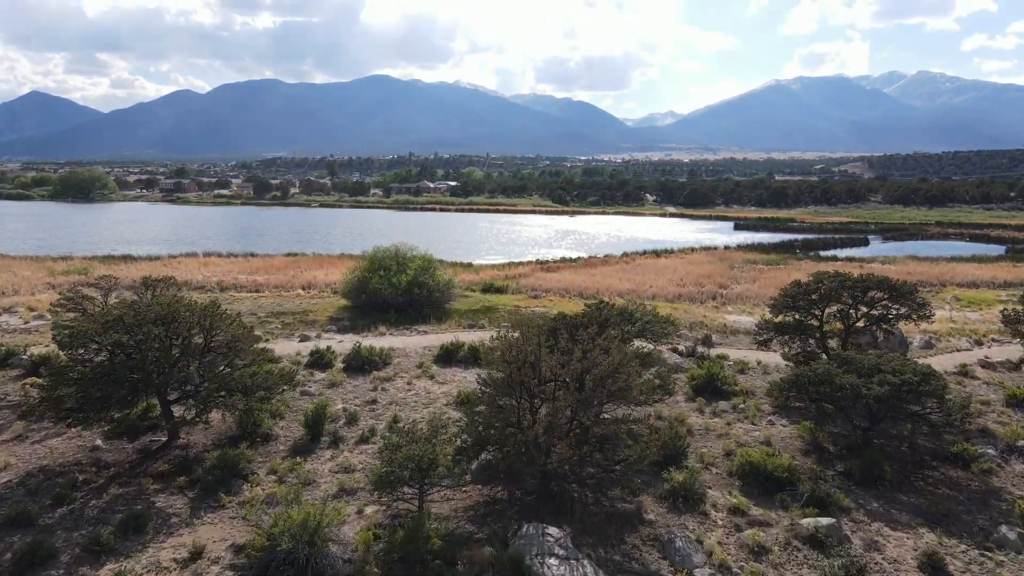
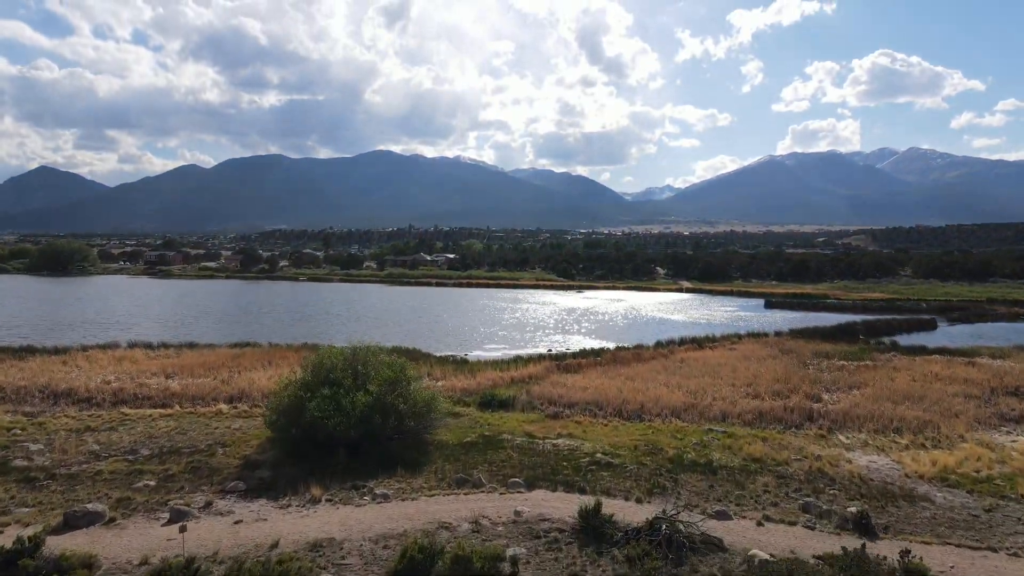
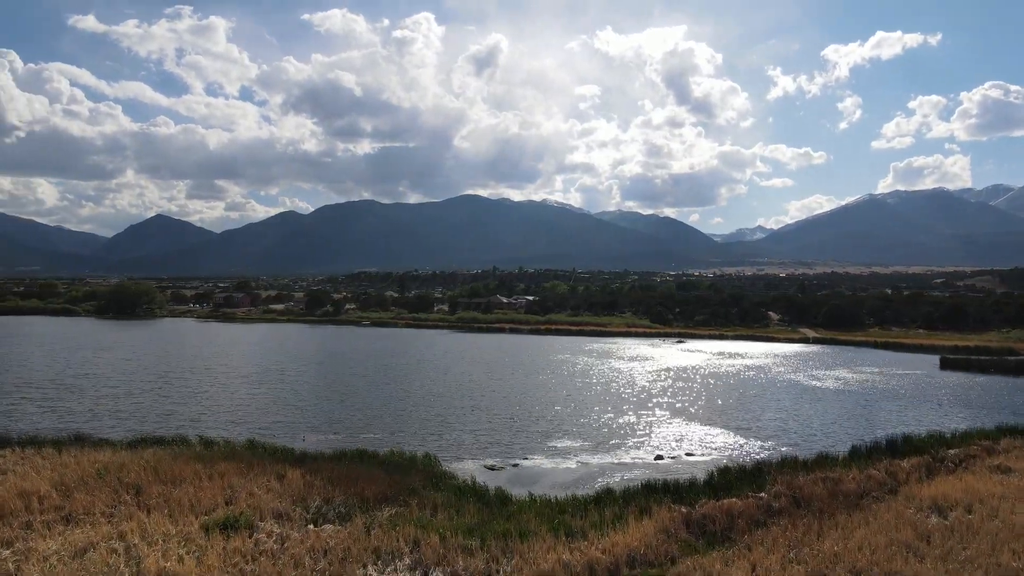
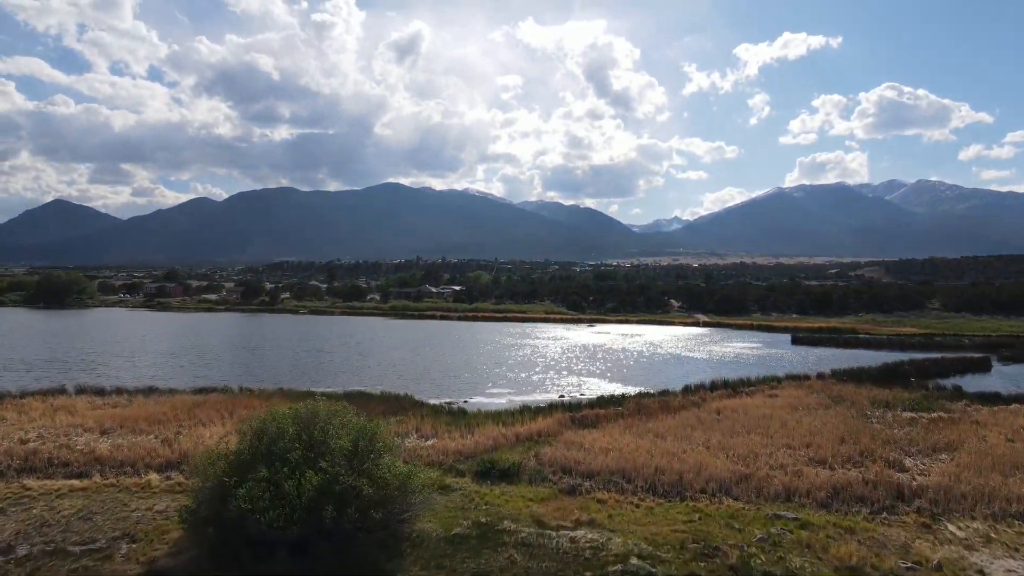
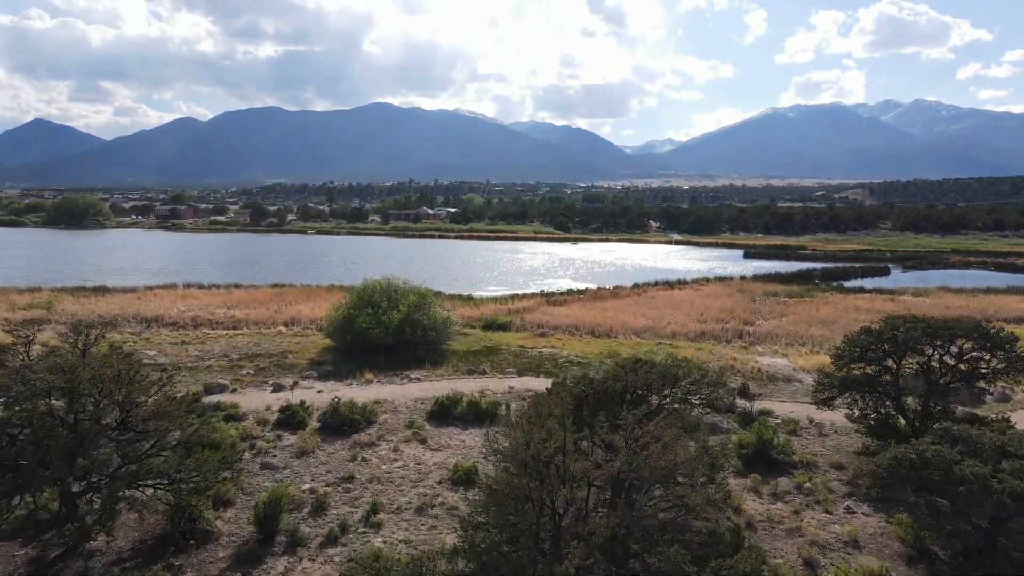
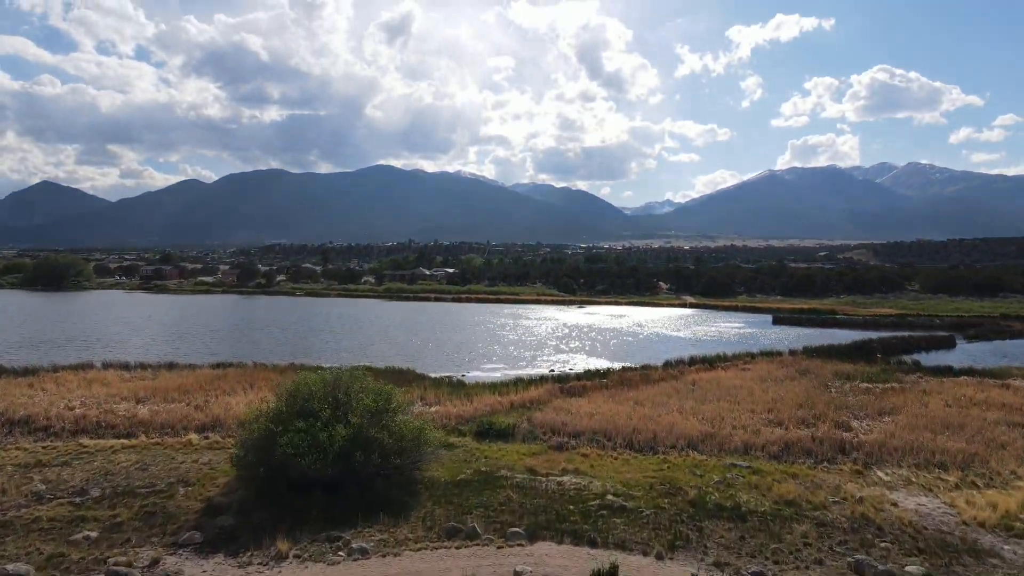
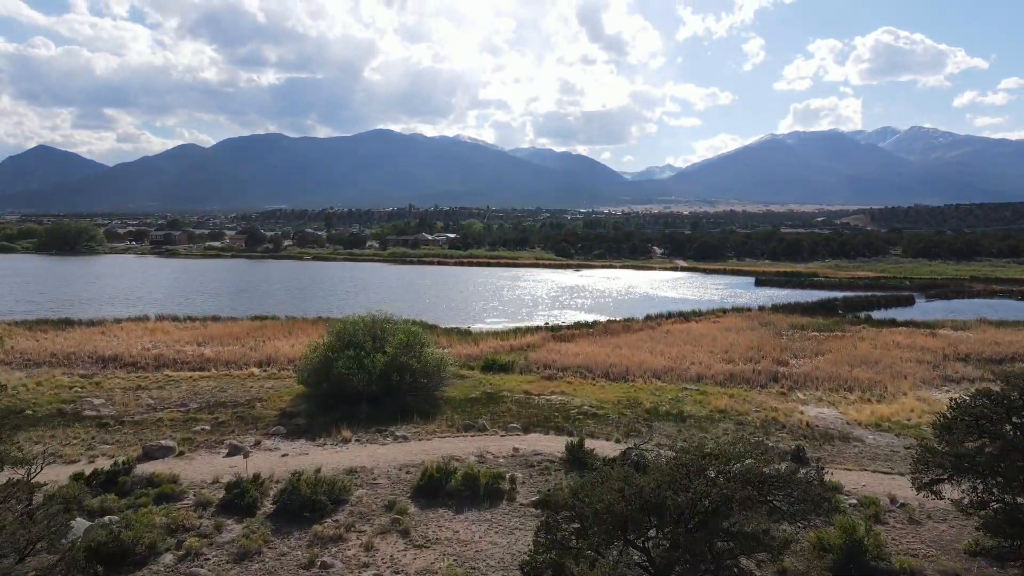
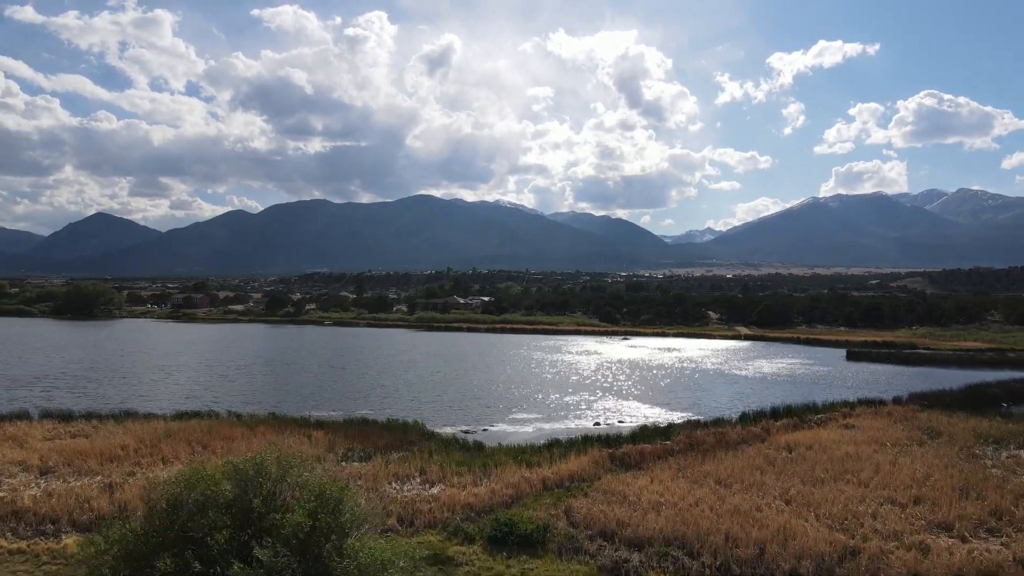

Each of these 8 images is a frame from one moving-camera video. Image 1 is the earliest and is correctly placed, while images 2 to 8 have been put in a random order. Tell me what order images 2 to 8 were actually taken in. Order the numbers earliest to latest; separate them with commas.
5, 7, 2, 6, 4, 8, 3
